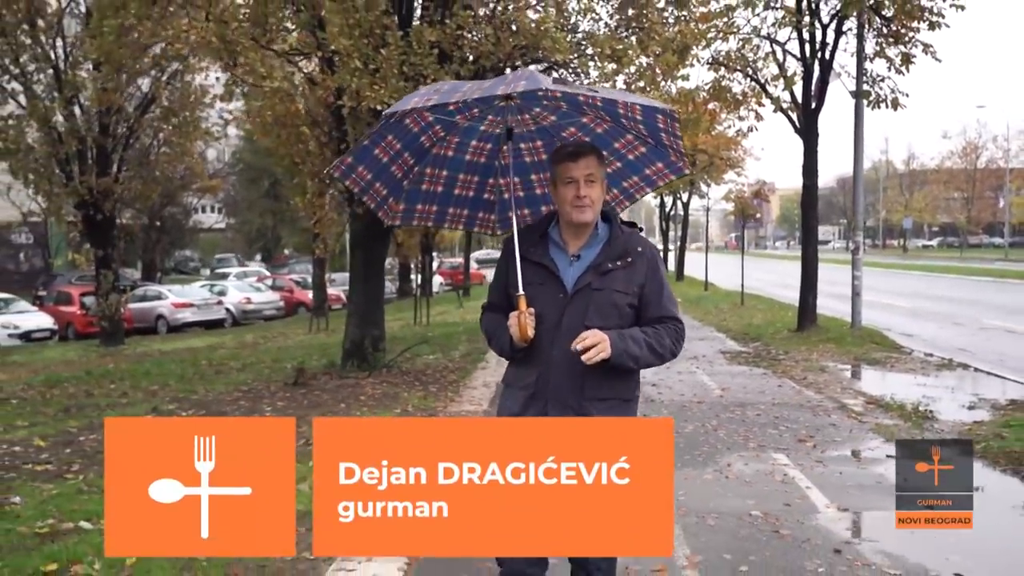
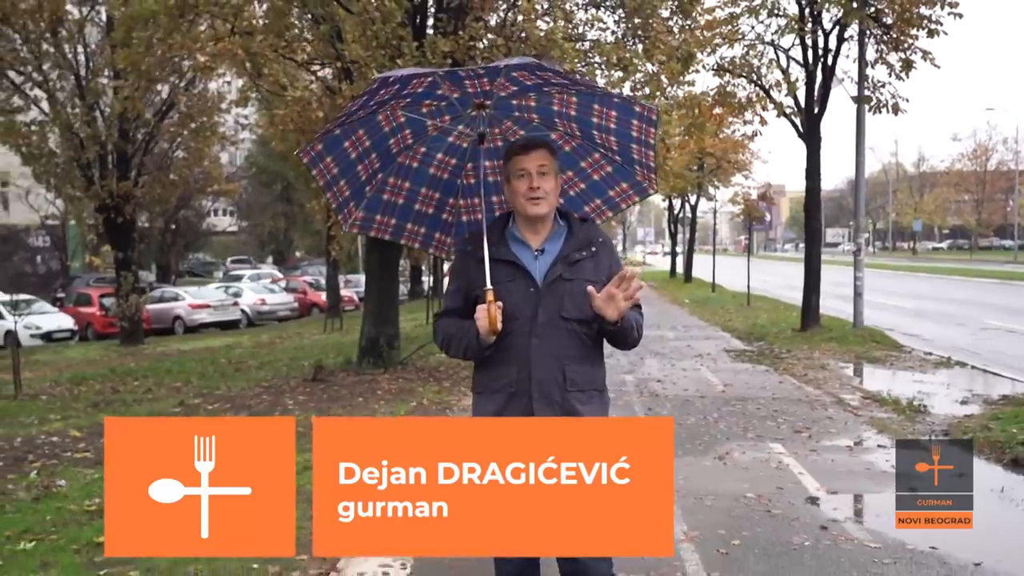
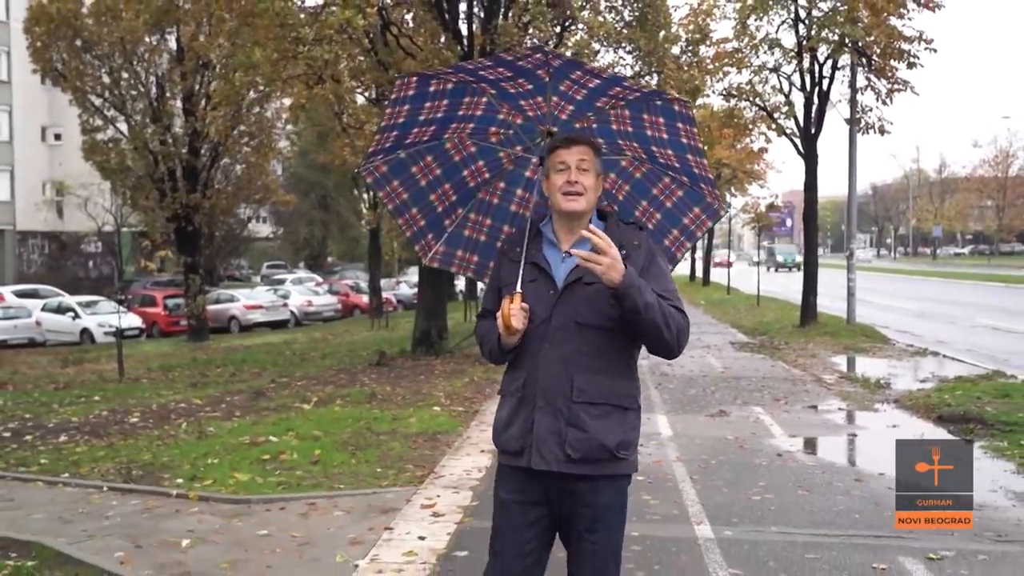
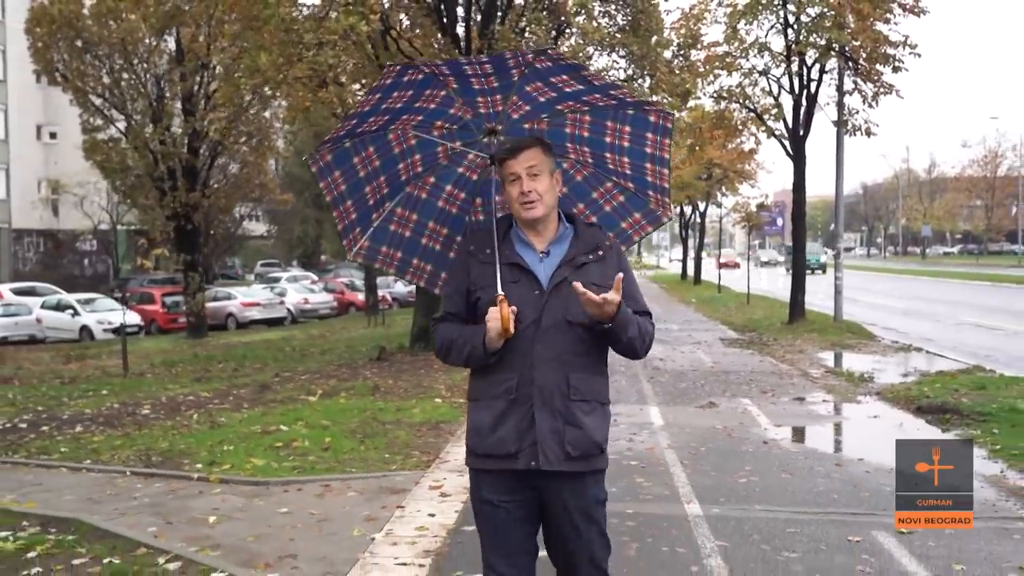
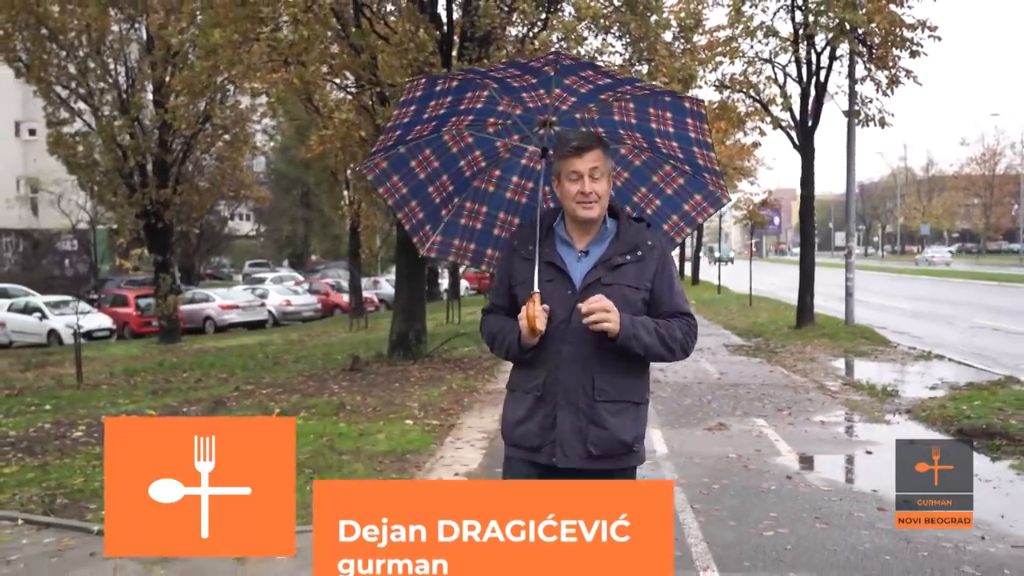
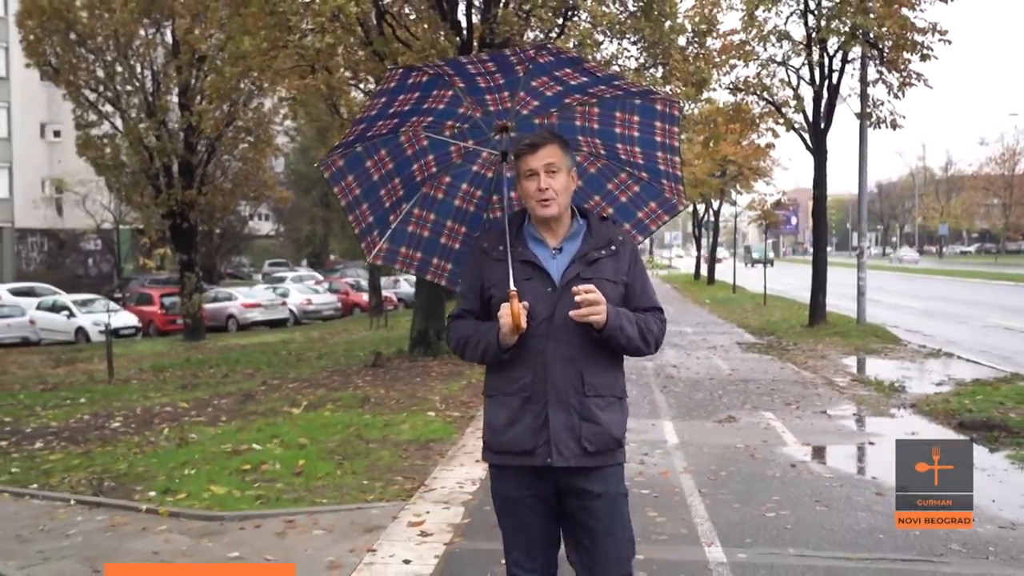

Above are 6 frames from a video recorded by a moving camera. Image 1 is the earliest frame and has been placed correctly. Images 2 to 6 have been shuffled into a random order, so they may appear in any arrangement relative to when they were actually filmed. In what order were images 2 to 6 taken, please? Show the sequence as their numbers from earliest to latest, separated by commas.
2, 5, 6, 3, 4
